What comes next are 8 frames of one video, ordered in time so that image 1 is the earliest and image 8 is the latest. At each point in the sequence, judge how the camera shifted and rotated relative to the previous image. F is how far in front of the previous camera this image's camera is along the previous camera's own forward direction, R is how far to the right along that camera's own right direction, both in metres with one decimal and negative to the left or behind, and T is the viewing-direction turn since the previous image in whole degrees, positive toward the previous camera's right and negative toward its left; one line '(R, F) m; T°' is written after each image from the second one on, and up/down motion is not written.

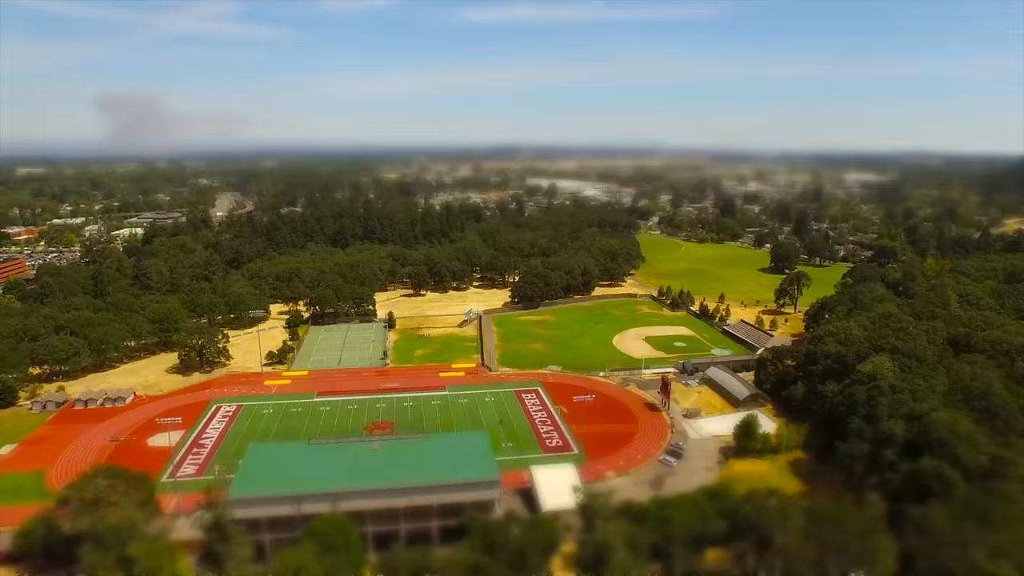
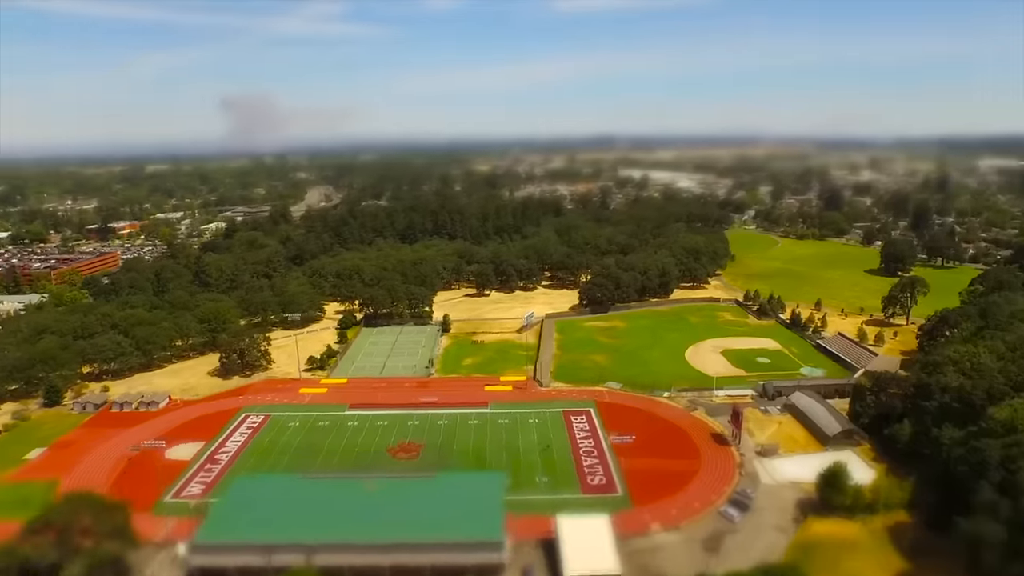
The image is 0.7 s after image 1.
(+2.3, +4.0) m; -9°
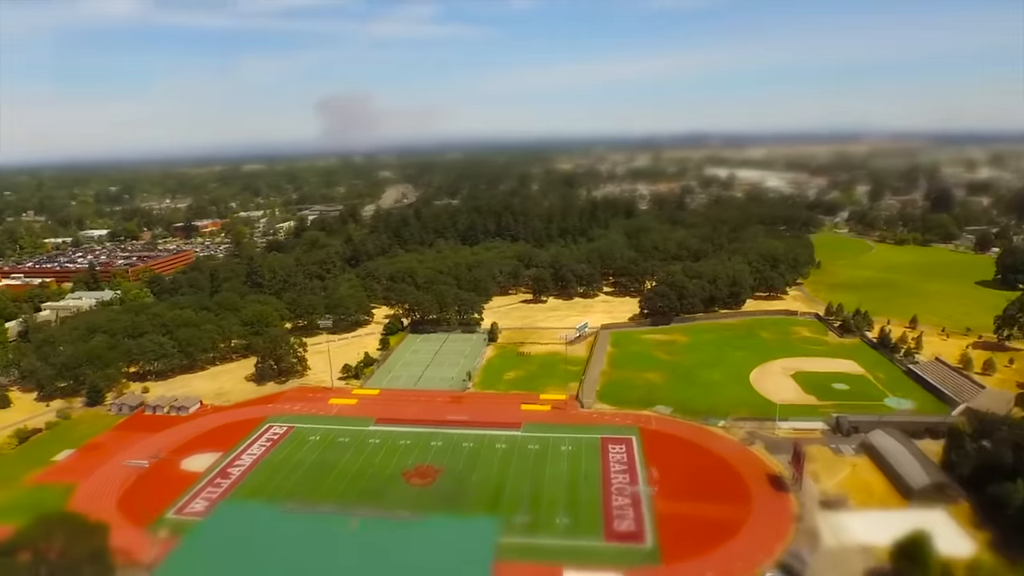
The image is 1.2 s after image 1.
(+2.1, +2.8) m; -7°
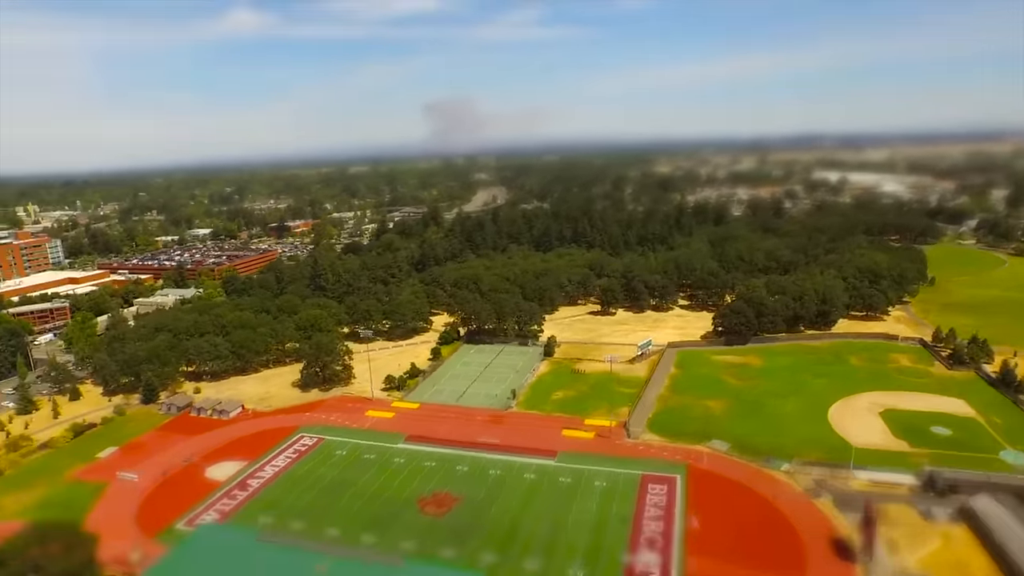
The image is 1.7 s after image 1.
(+2.5, +2.4) m; -9°
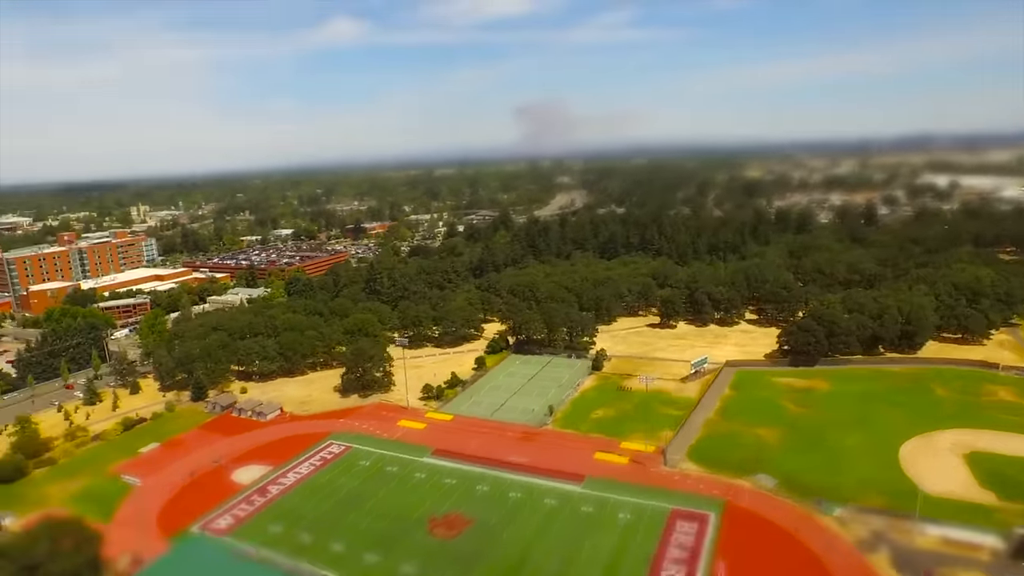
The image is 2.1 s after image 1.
(+2.2, +1.5) m; -8°
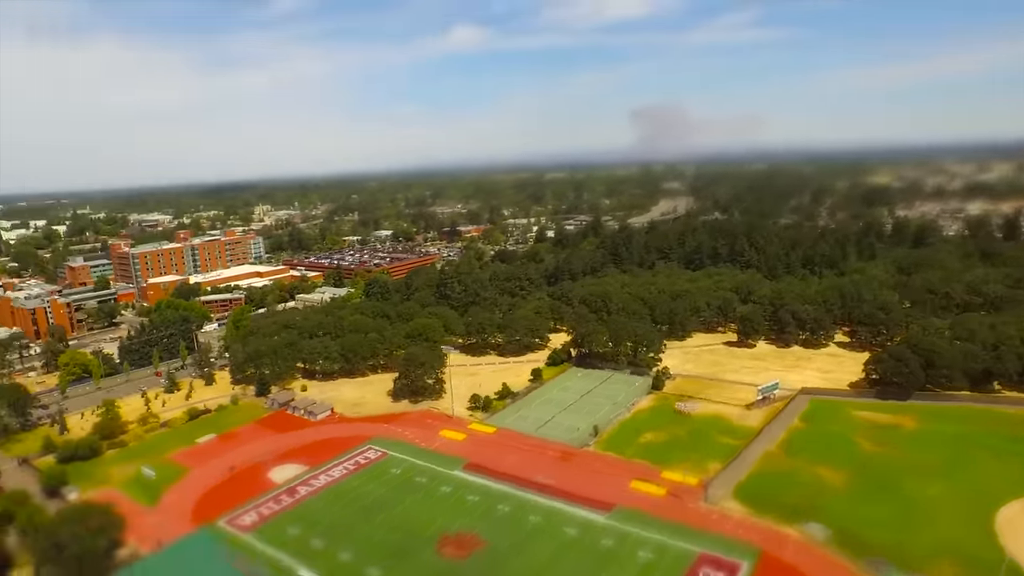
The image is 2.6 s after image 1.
(+2.9, +1.3) m; -10°
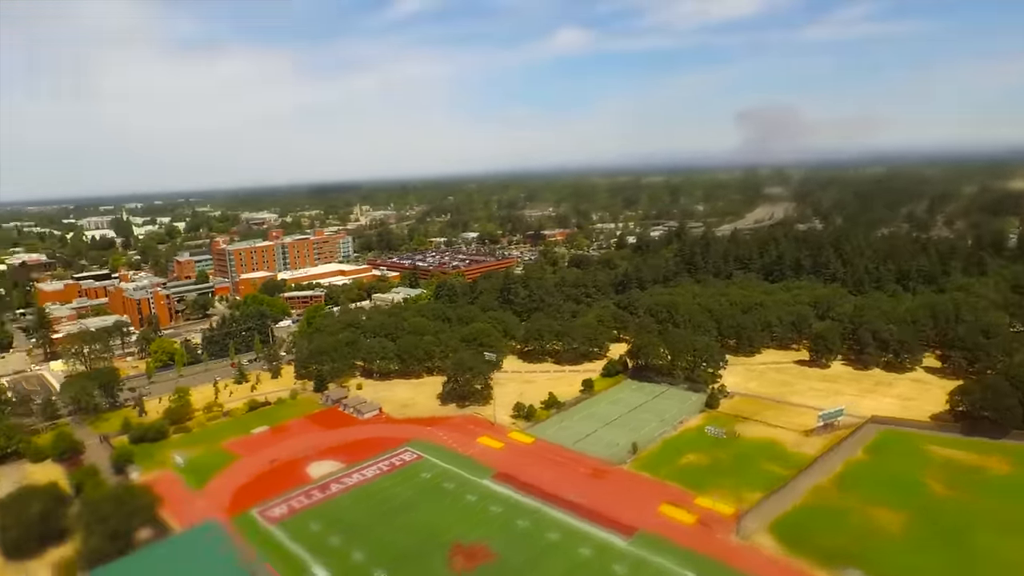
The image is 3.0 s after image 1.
(+2.6, +0.6) m; -9°
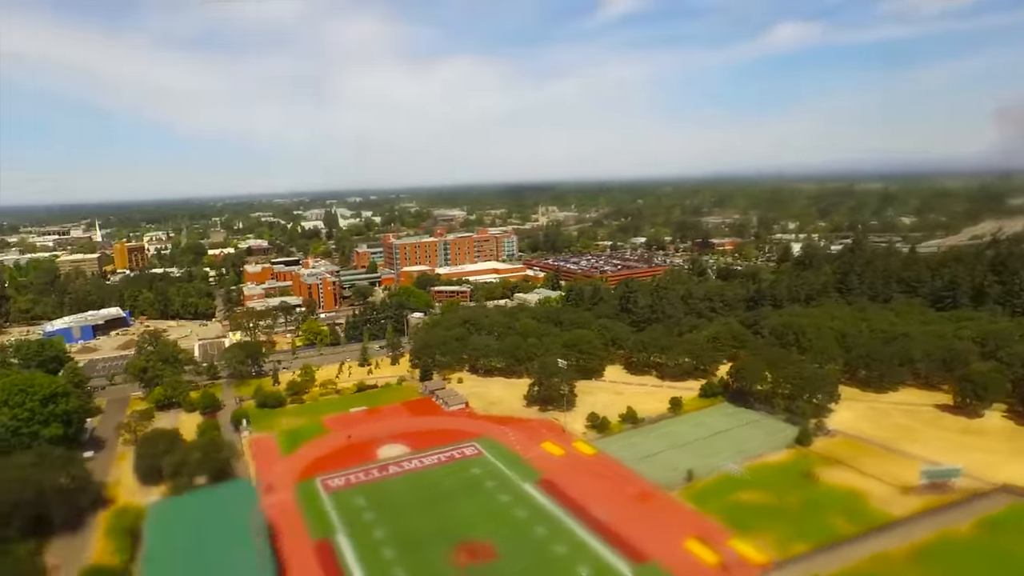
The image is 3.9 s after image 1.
(+5.9, +0.7) m; -18°
